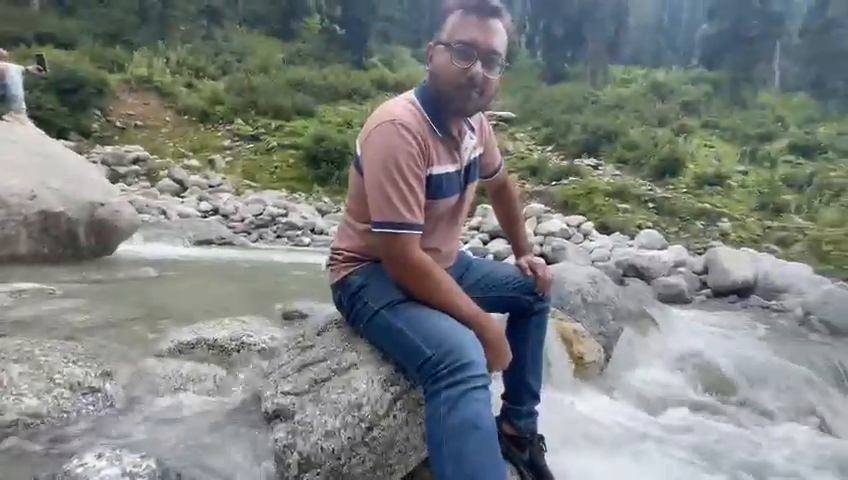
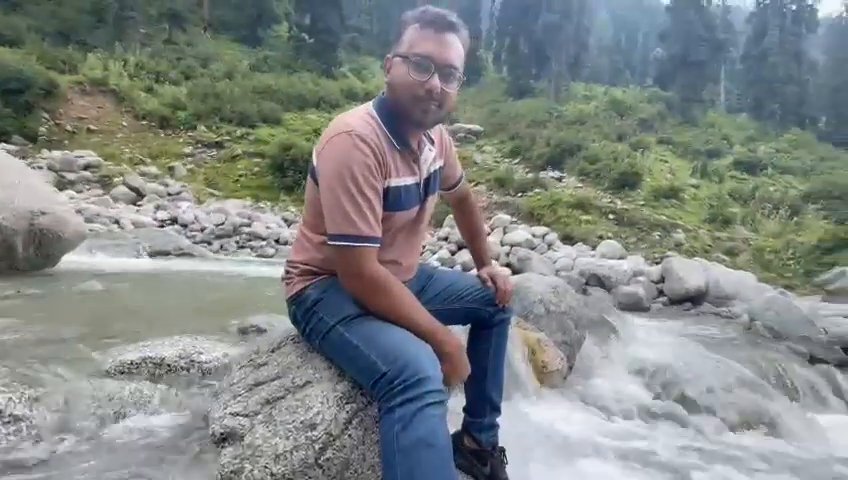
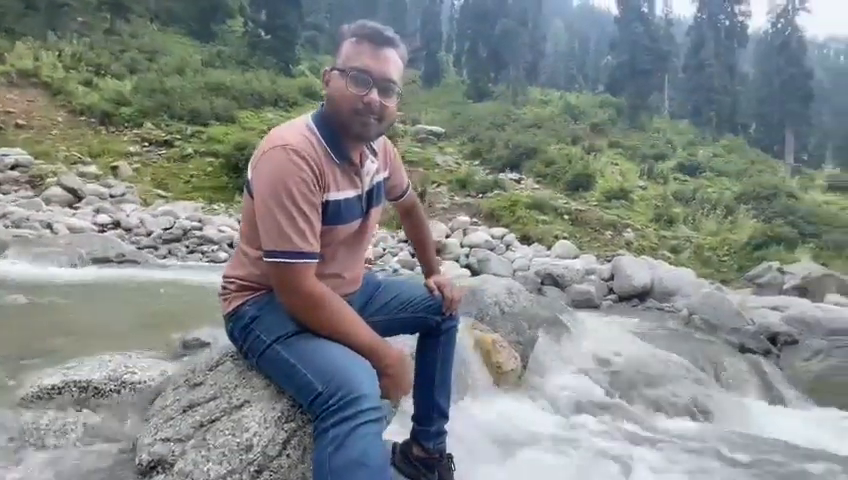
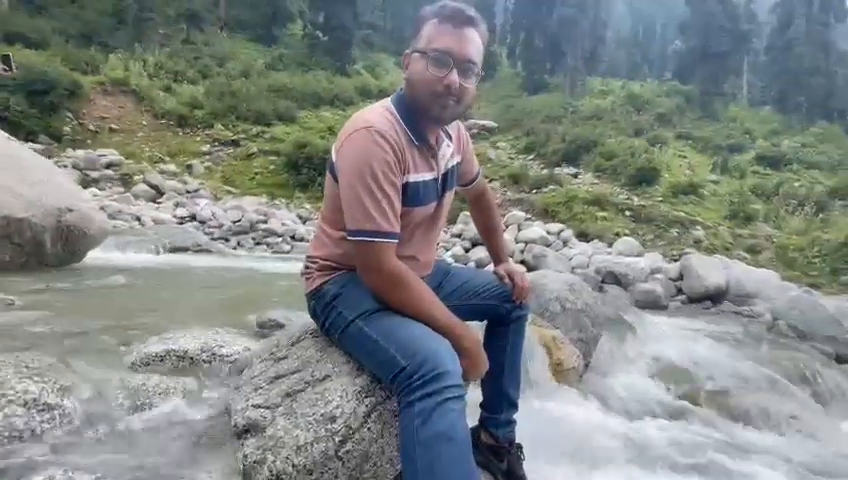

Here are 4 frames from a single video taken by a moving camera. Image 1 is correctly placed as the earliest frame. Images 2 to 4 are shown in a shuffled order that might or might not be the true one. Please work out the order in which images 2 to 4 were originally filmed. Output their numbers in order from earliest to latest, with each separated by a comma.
4, 2, 3
